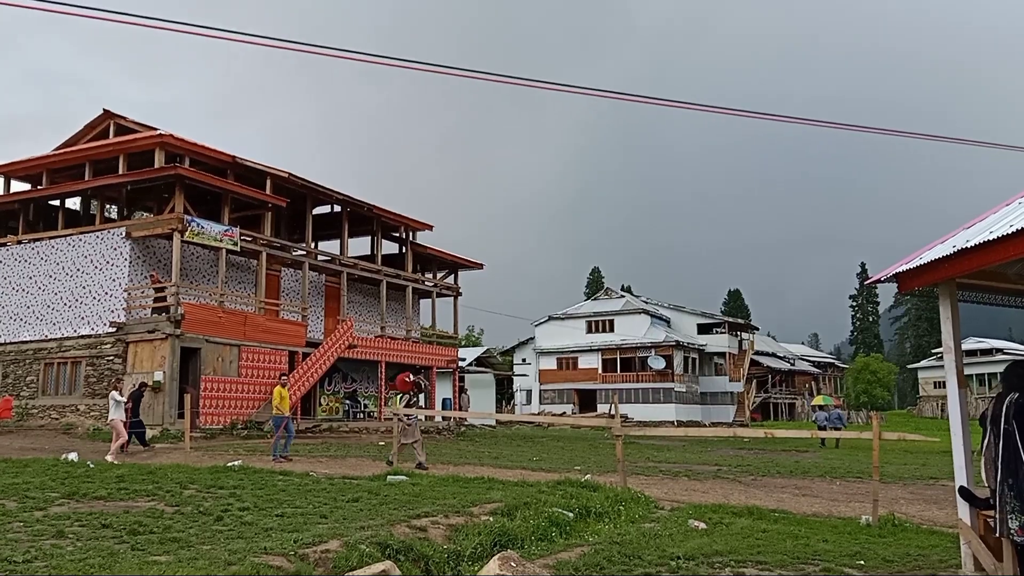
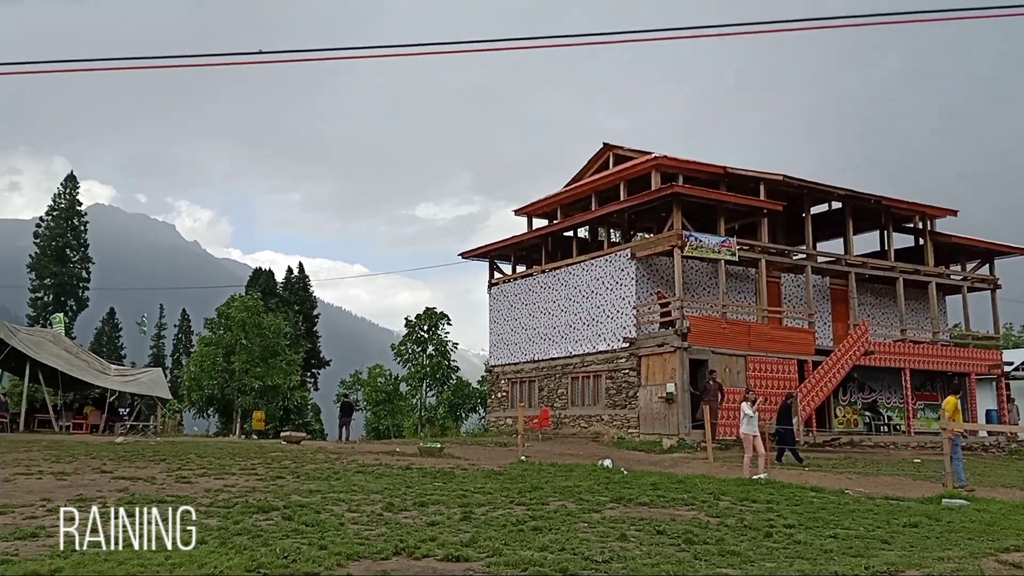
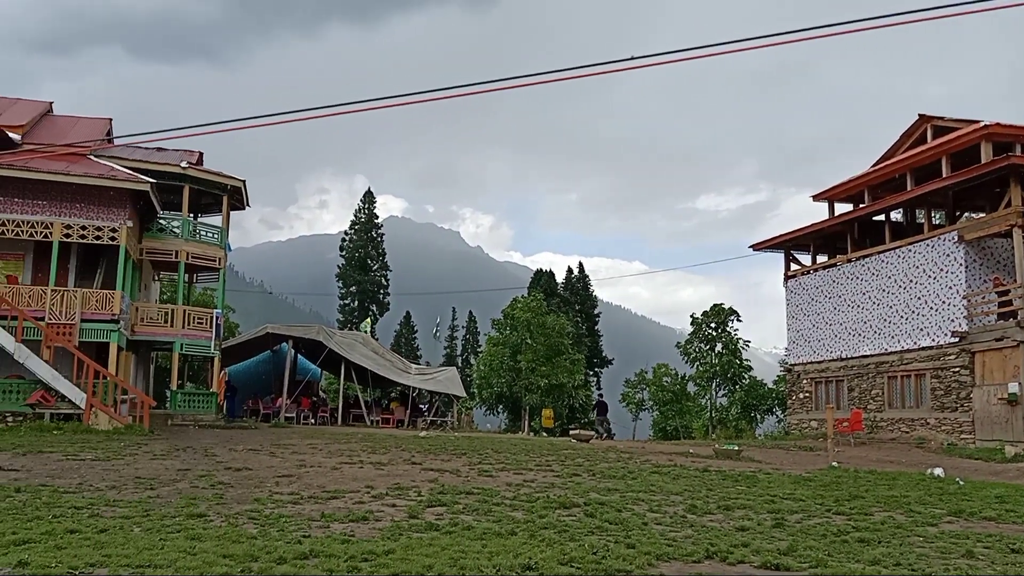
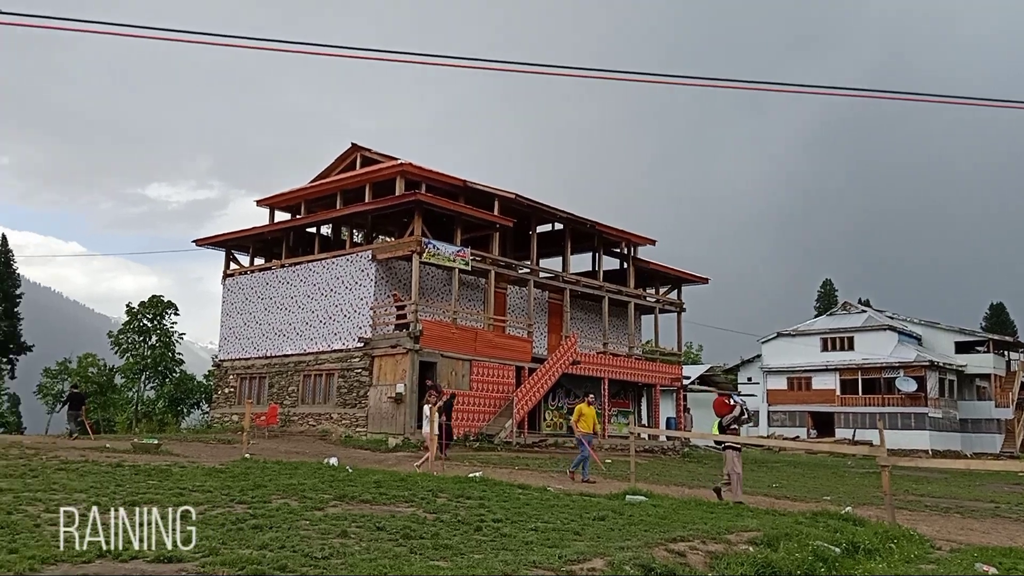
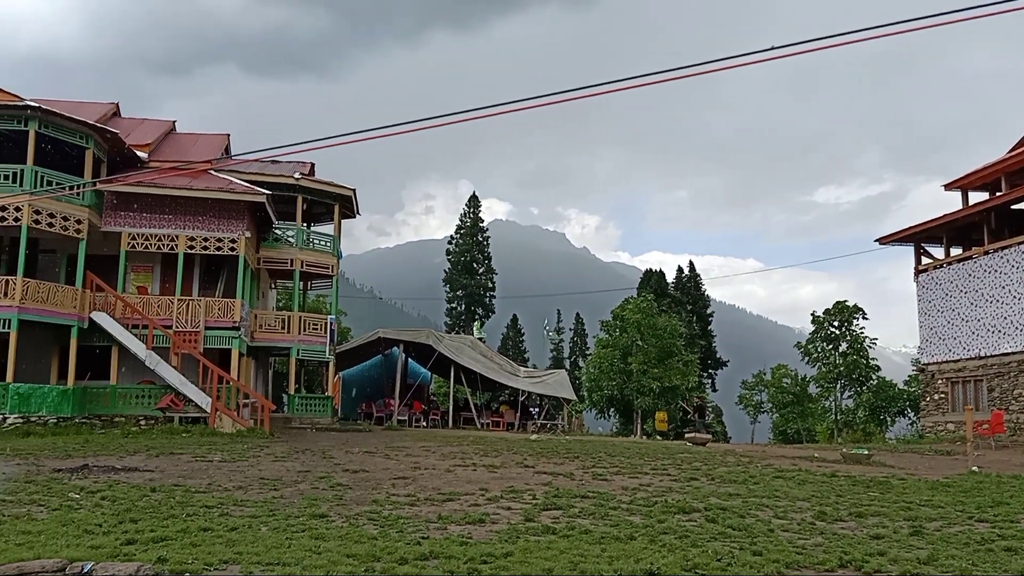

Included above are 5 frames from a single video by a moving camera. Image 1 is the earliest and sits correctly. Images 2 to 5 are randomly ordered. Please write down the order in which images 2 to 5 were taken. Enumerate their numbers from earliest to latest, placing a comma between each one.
4, 2, 3, 5
